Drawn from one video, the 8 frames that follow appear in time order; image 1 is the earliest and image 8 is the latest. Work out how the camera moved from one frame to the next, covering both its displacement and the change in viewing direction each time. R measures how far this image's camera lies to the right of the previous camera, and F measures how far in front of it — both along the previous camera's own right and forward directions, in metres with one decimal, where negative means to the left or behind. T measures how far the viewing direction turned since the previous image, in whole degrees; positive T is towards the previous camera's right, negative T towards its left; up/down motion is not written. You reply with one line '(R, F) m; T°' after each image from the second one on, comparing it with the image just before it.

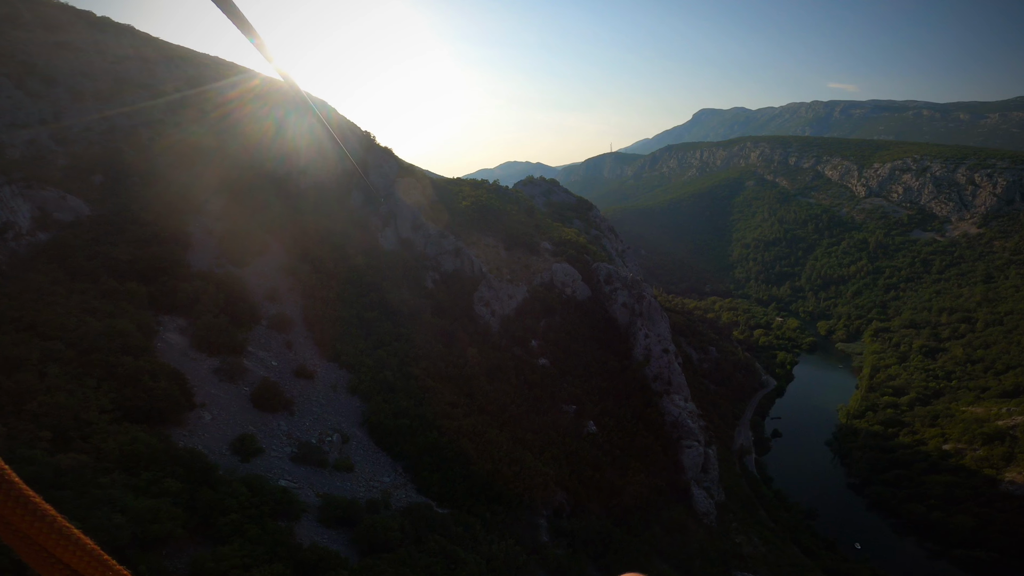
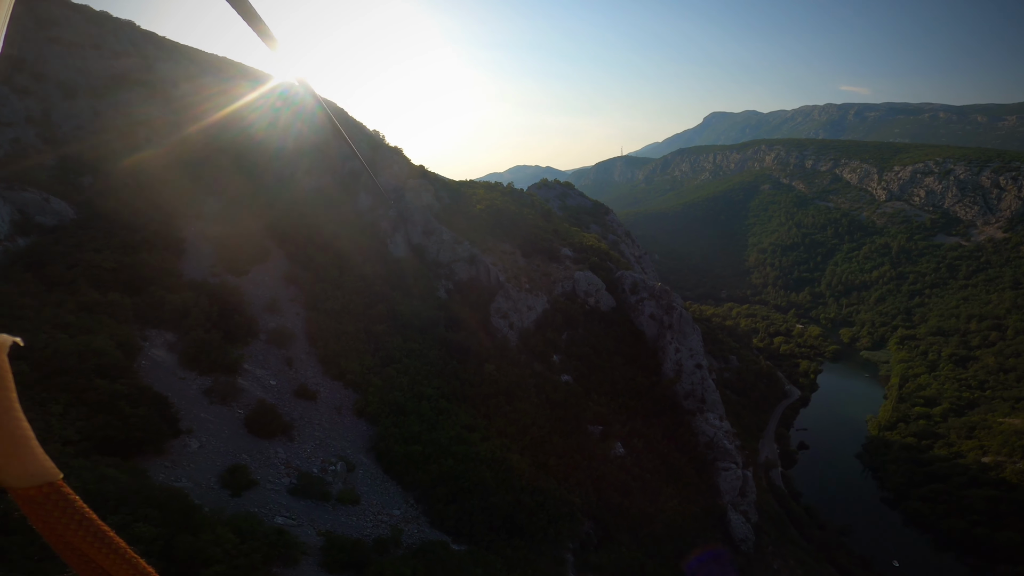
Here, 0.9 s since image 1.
(-0.8, +2.3) m; -1°
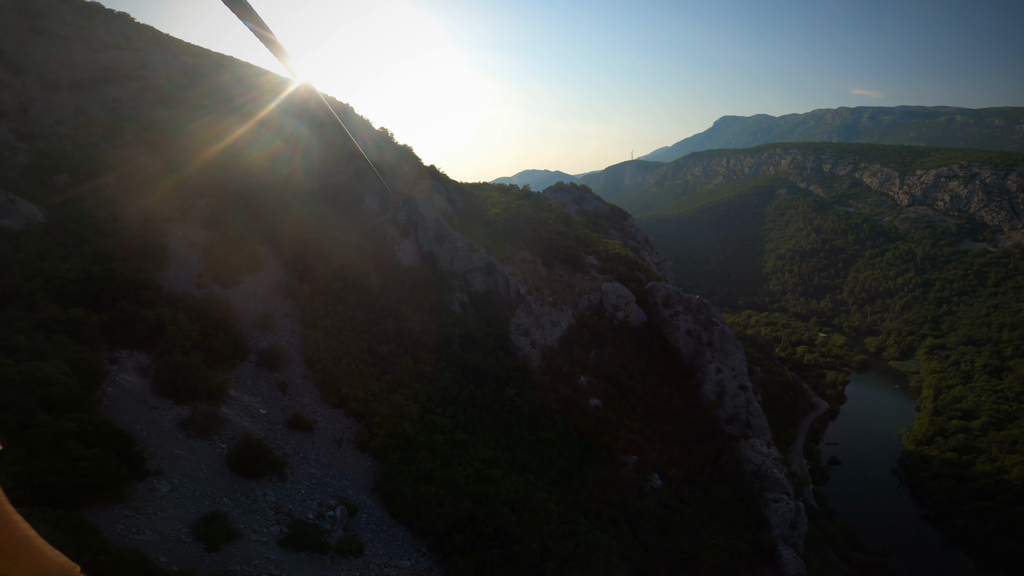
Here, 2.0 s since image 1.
(-0.8, +2.8) m; -1°
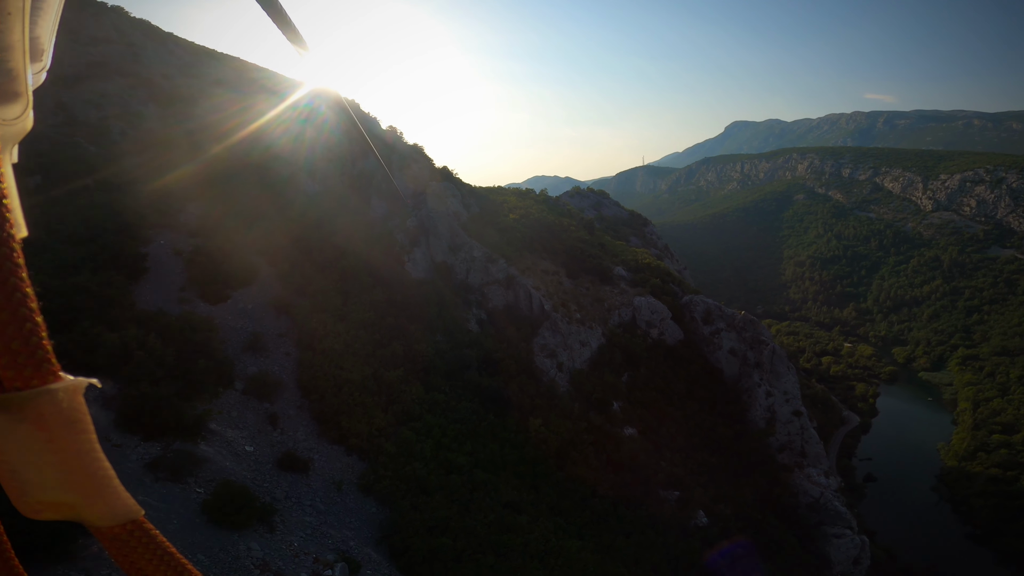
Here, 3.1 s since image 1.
(-0.8, +2.6) m; -1°
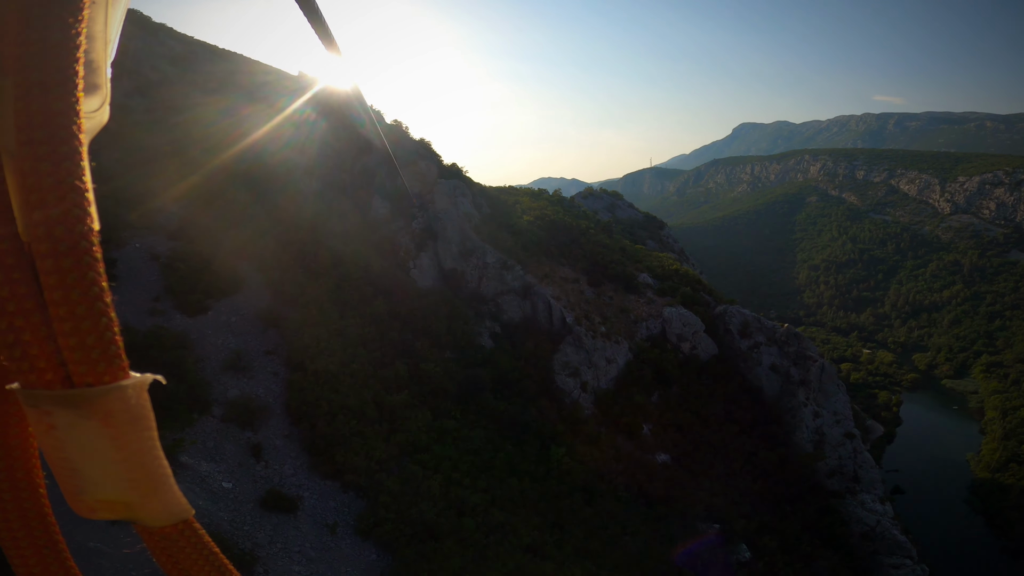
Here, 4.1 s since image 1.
(-0.6, +2.2) m; -1°
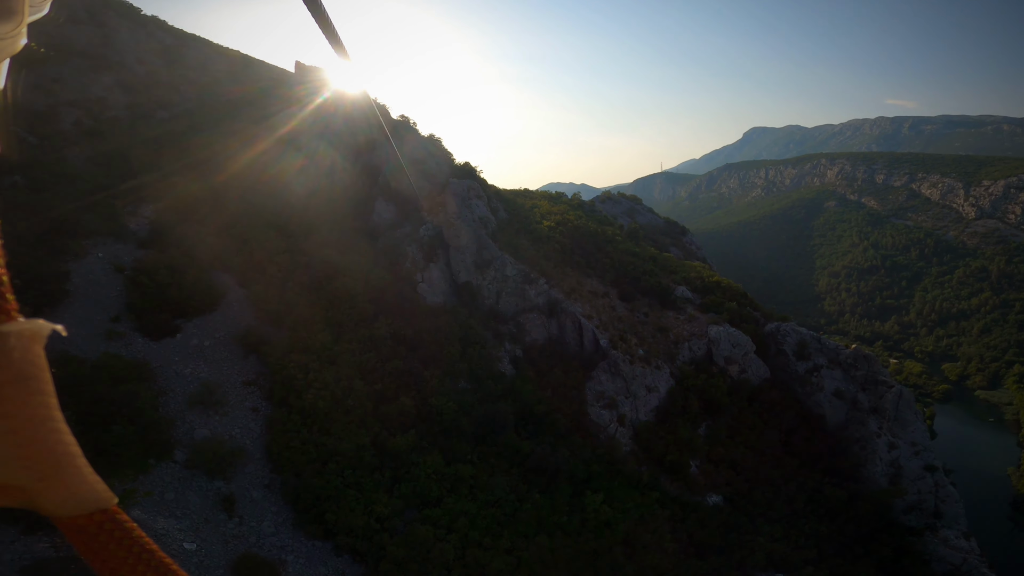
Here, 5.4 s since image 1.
(-0.6, +2.6) m; -1°
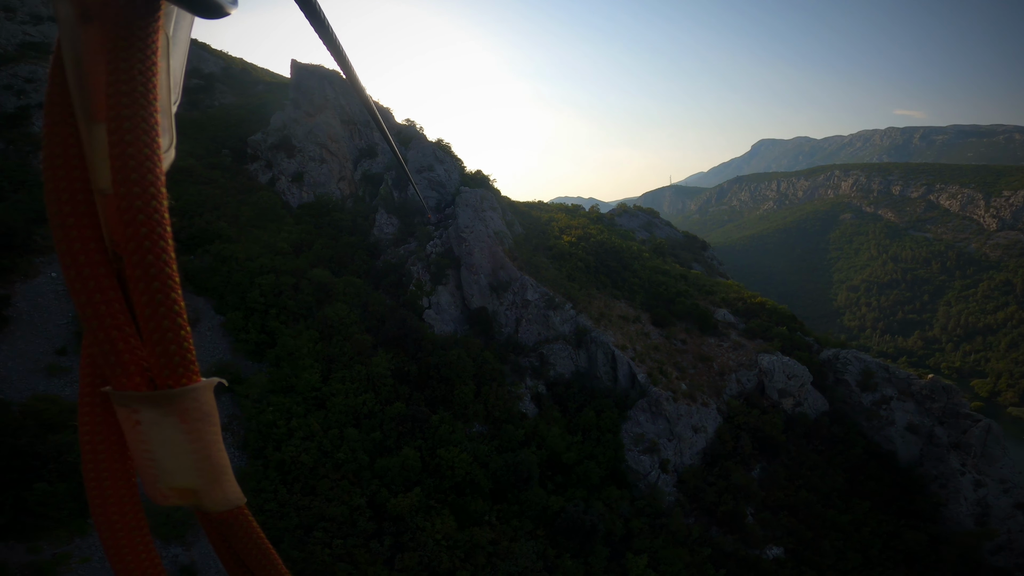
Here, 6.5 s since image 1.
(-0.5, +2.2) m; -1°
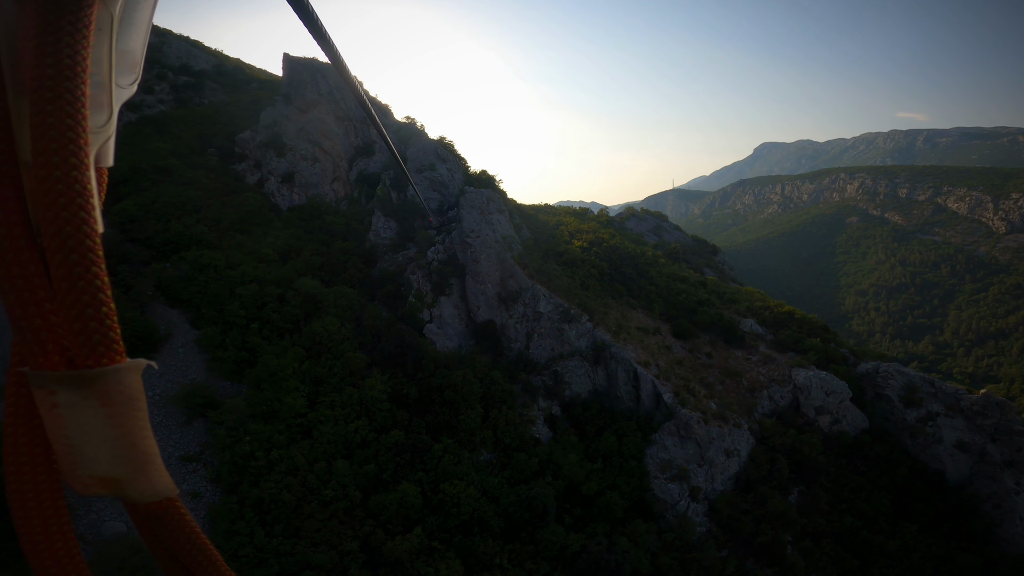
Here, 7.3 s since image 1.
(-0.3, +1.3) m; 0°
